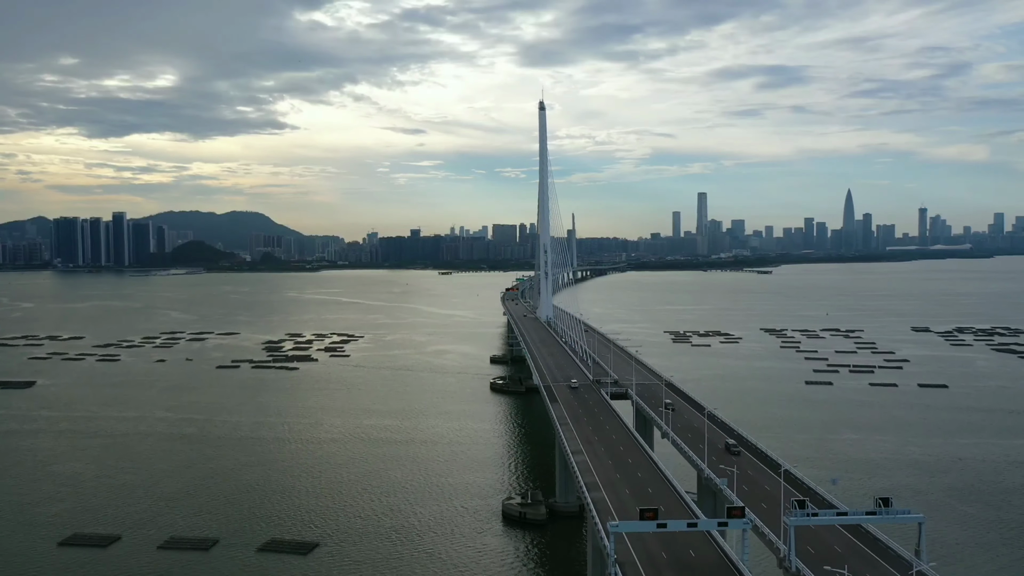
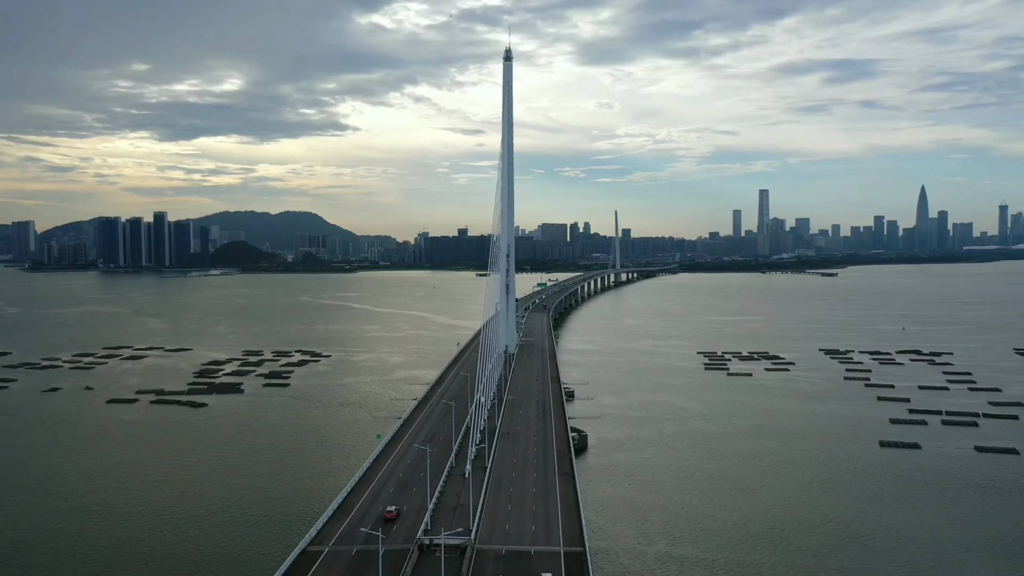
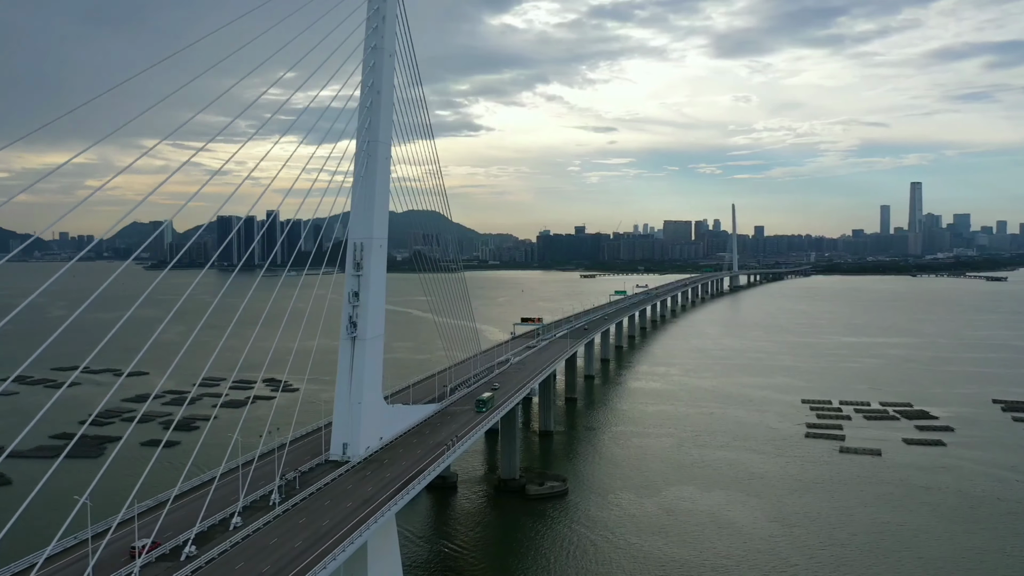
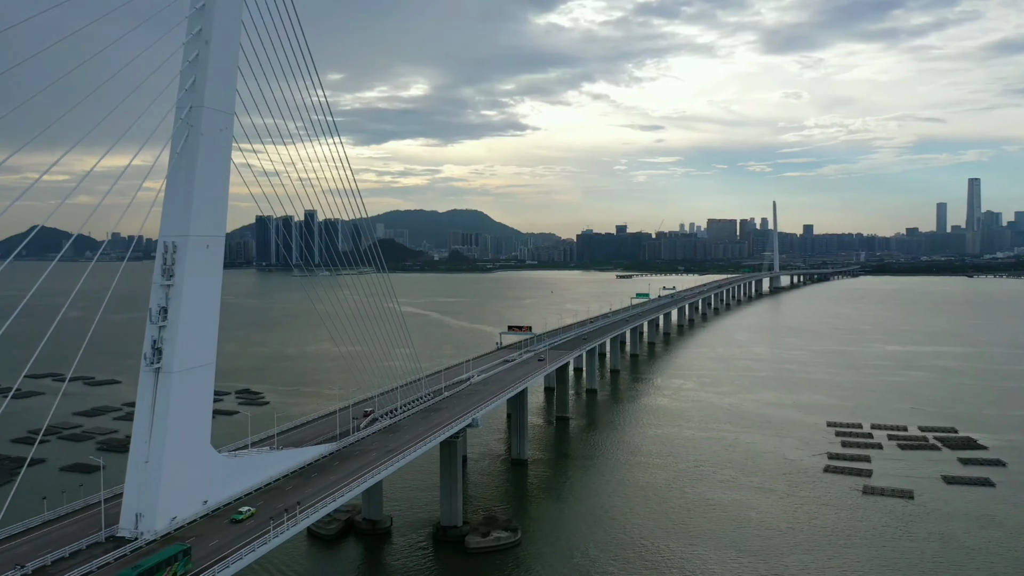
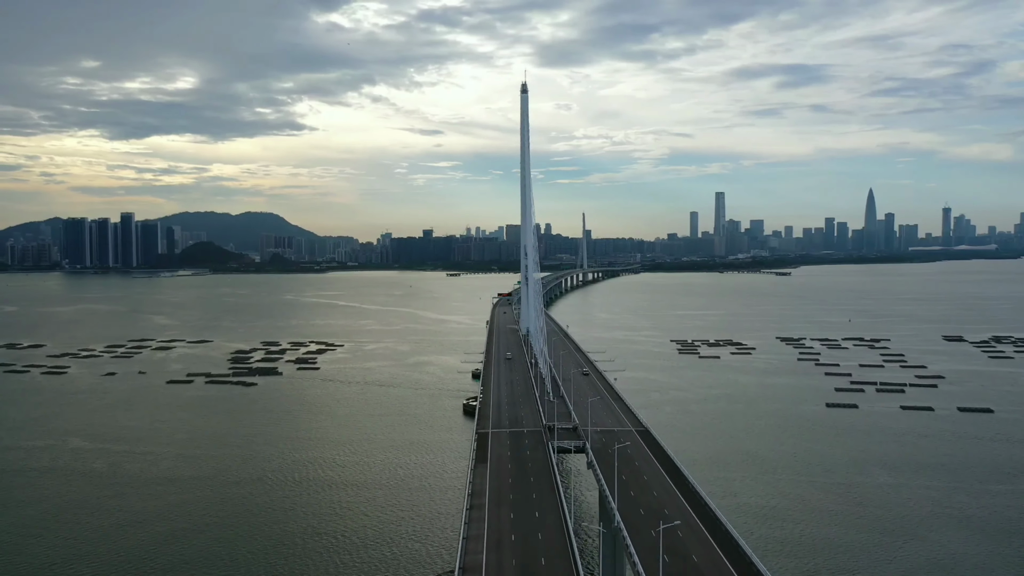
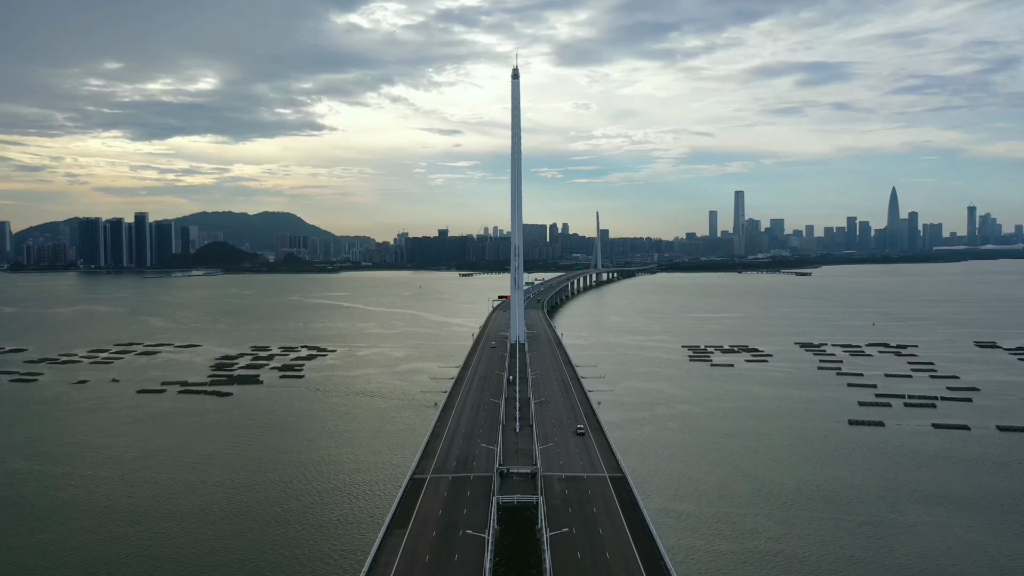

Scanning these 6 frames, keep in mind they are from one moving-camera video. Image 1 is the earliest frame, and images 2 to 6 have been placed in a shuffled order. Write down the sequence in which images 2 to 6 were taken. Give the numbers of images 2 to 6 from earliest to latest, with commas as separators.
5, 6, 2, 3, 4
